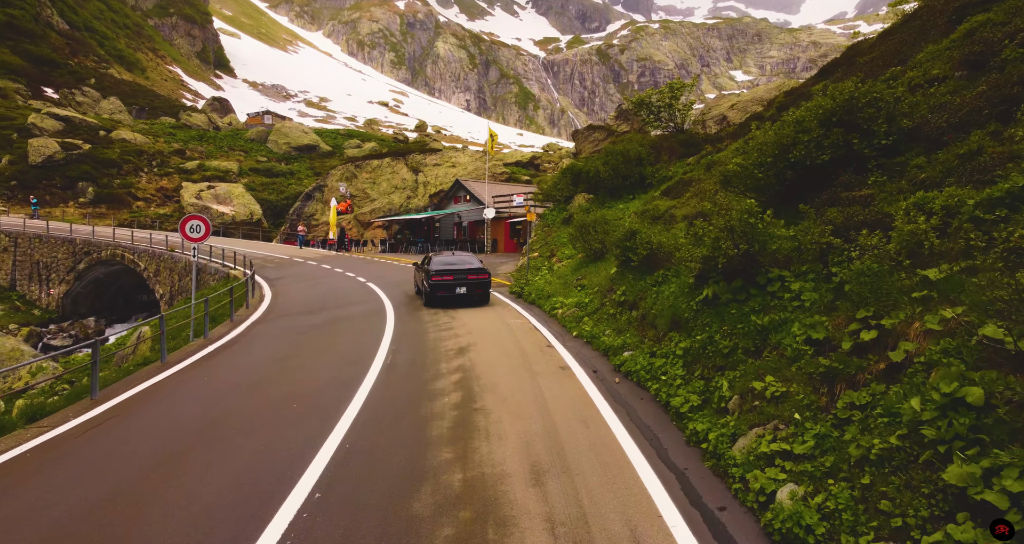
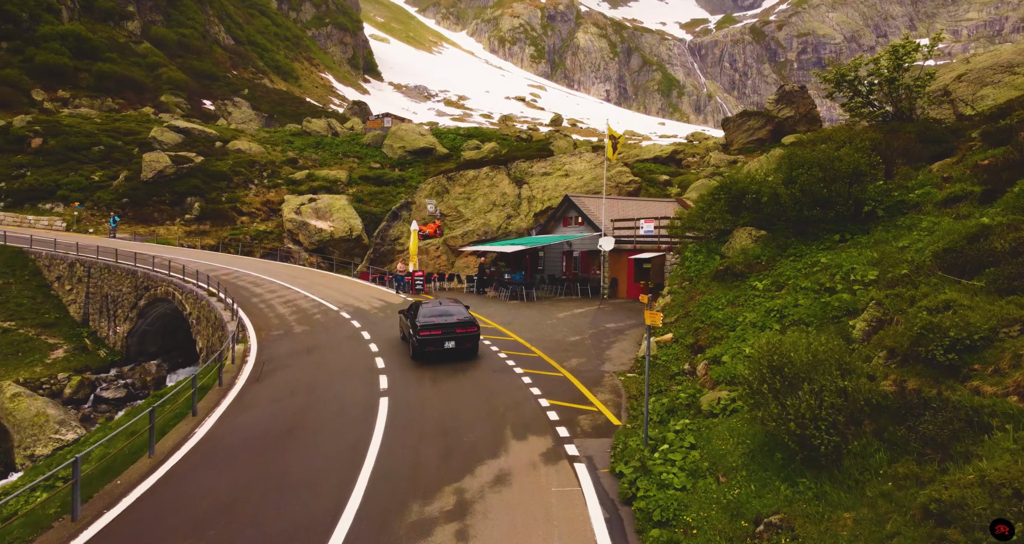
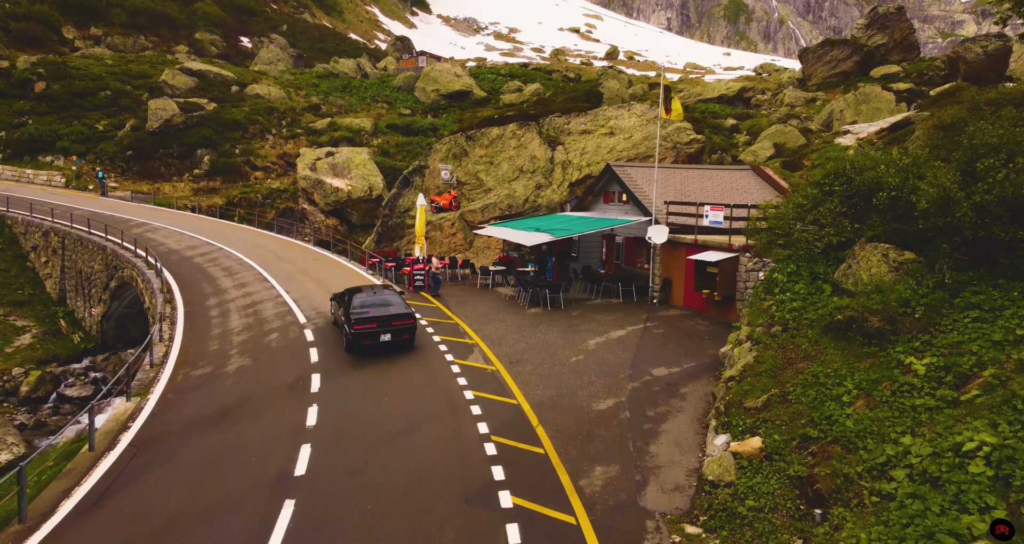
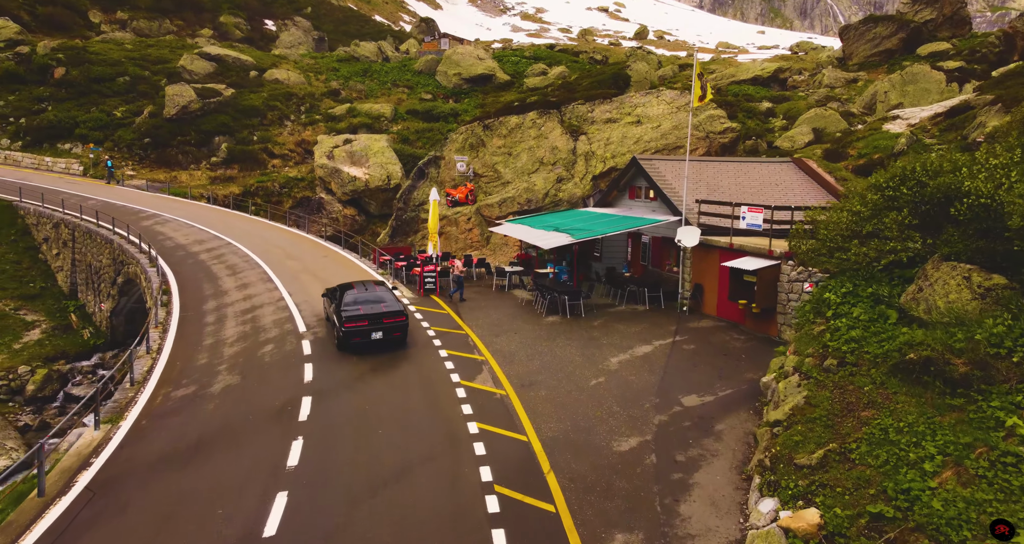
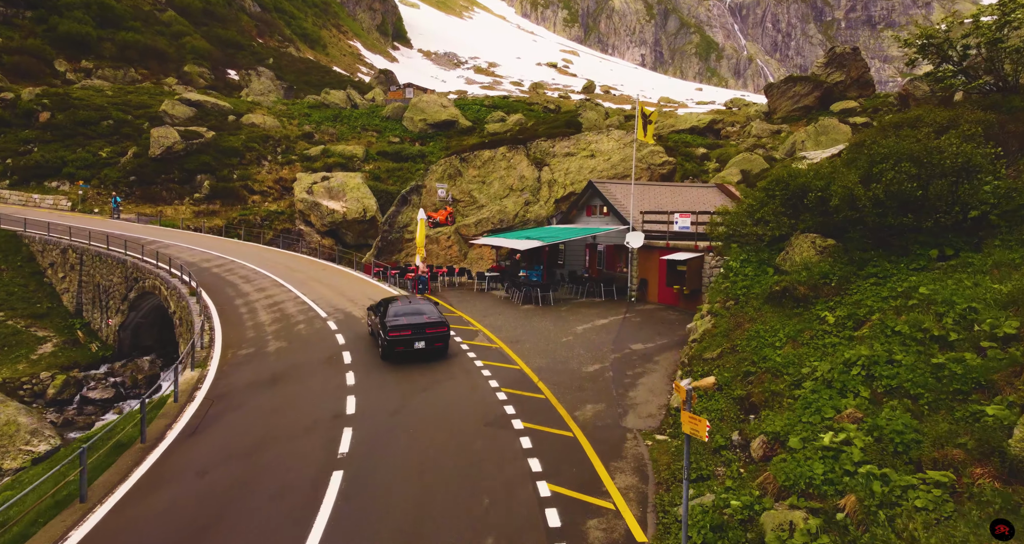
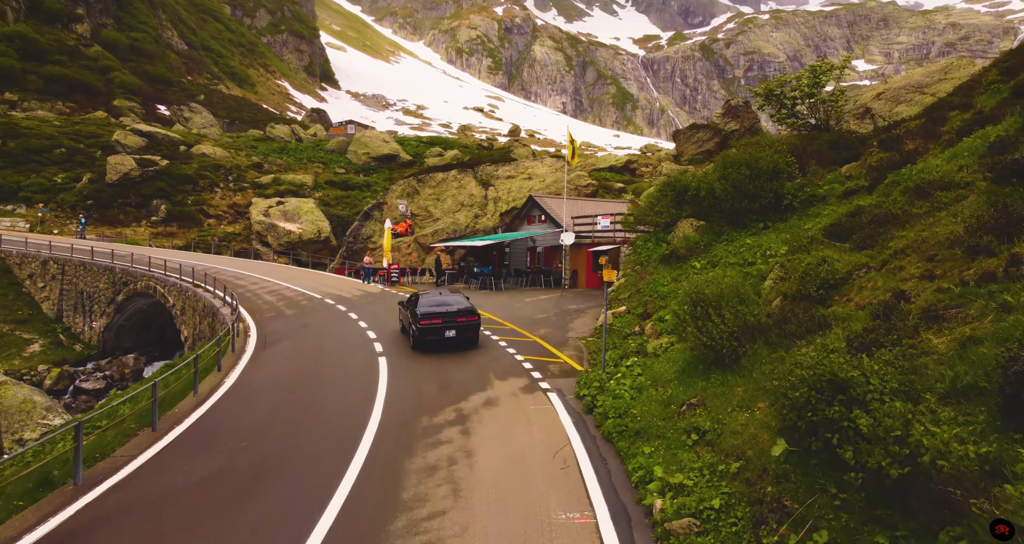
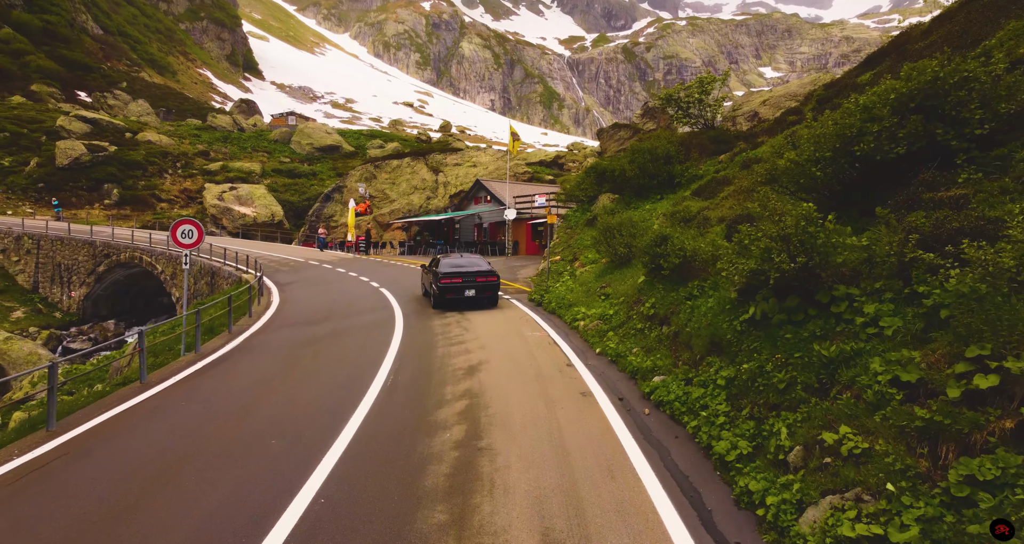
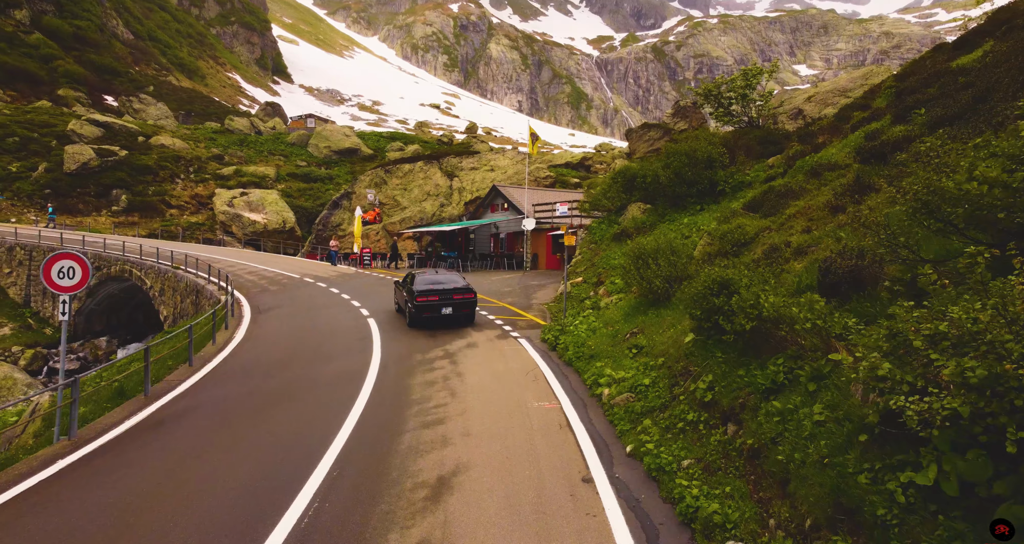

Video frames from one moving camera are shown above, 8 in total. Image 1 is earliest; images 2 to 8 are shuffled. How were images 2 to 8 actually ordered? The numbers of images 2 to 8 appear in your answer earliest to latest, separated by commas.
7, 8, 6, 2, 5, 3, 4
